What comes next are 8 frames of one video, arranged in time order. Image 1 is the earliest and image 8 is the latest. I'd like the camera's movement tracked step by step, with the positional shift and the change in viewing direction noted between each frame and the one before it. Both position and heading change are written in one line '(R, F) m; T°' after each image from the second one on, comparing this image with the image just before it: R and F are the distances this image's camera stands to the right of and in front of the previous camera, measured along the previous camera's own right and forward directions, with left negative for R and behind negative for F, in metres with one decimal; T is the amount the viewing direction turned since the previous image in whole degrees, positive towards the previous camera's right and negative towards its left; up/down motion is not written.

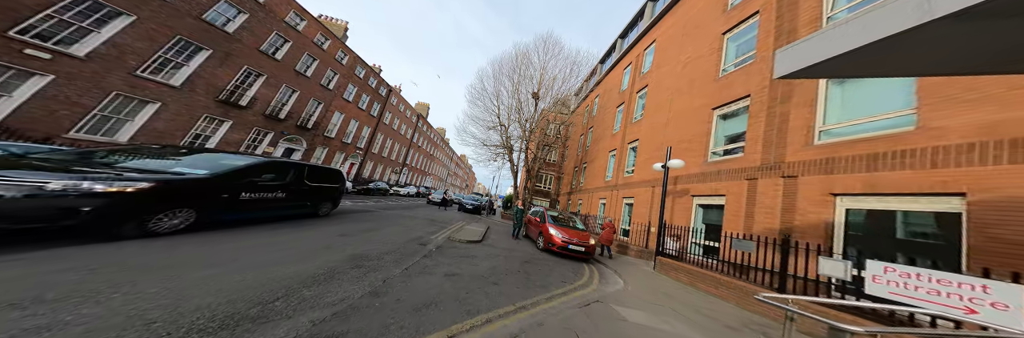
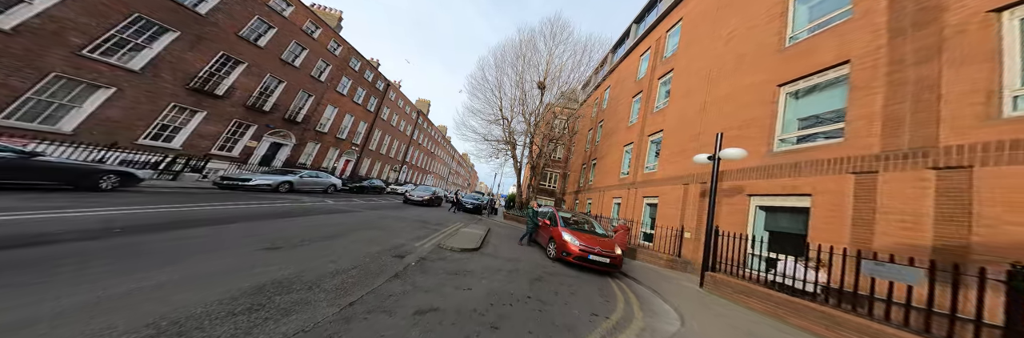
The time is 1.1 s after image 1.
(-0.2, +1.6) m; 0°
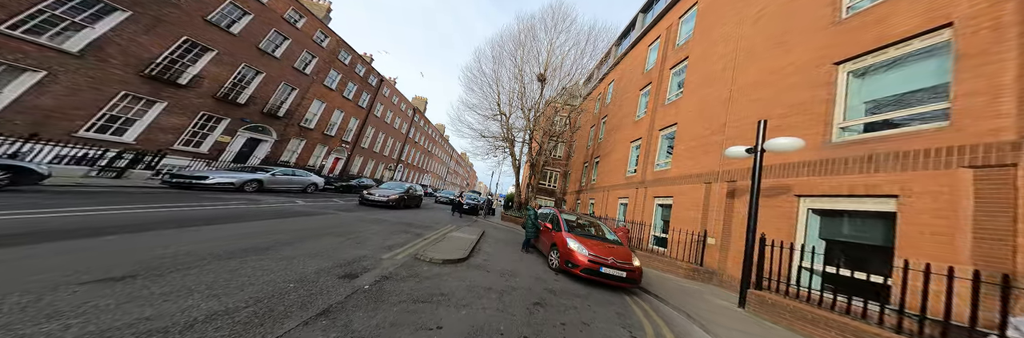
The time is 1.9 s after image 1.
(+0.1, +1.2) m; +1°
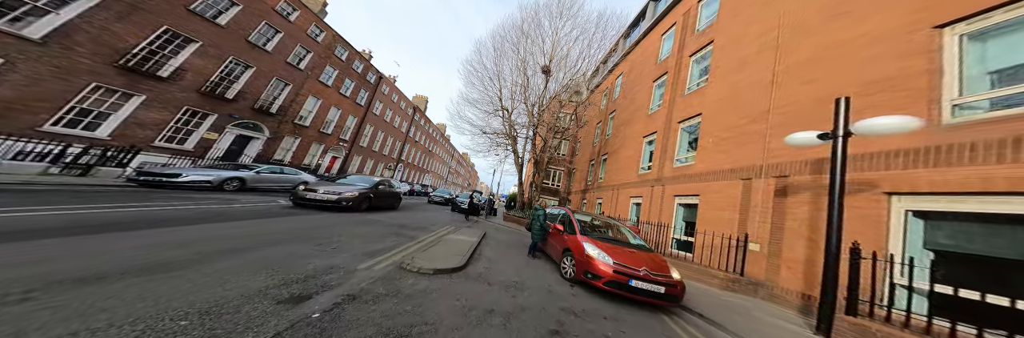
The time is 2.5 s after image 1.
(-0.1, +0.9) m; 0°
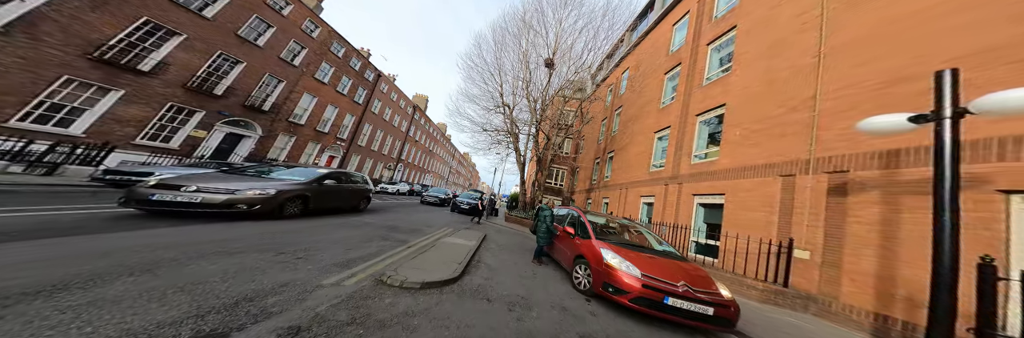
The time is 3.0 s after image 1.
(-0.1, +0.8) m; 0°
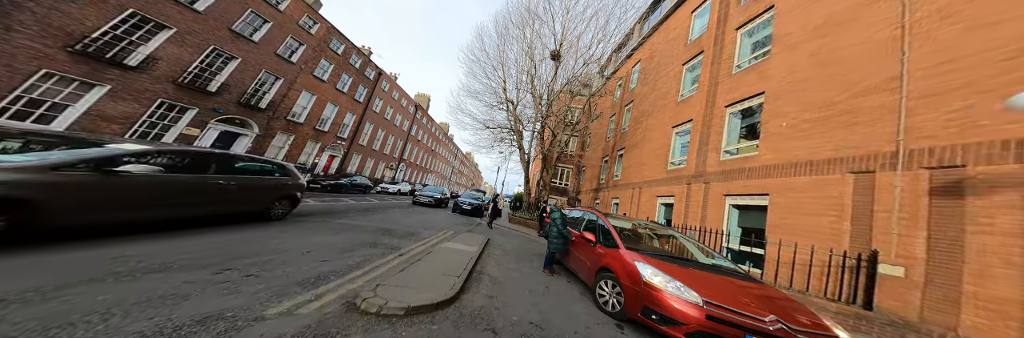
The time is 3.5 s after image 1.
(-0.1, +0.8) m; -1°
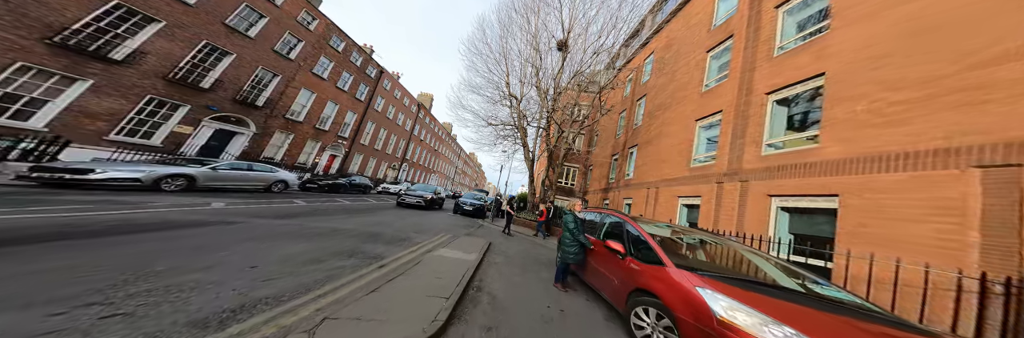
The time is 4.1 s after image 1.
(0.0, +0.9) m; -1°
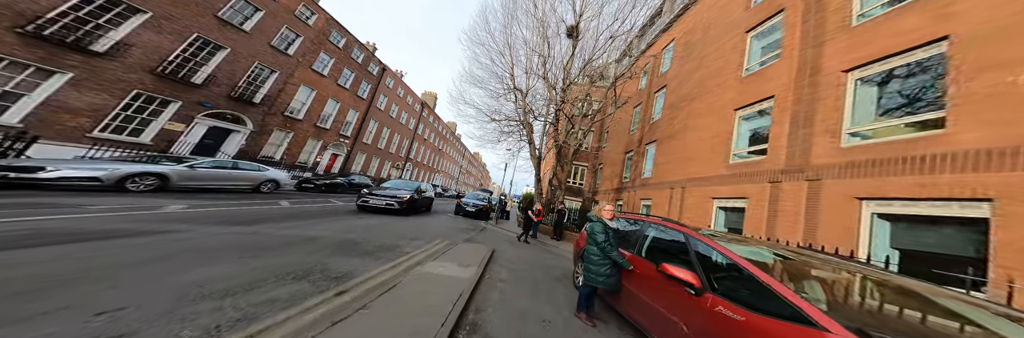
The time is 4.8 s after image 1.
(0.0, +1.1) m; -1°
